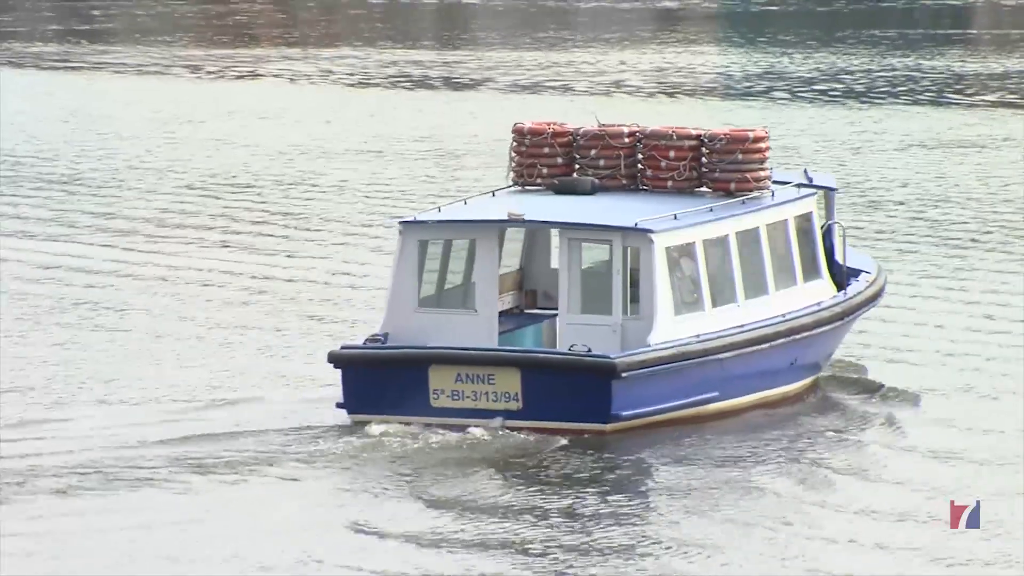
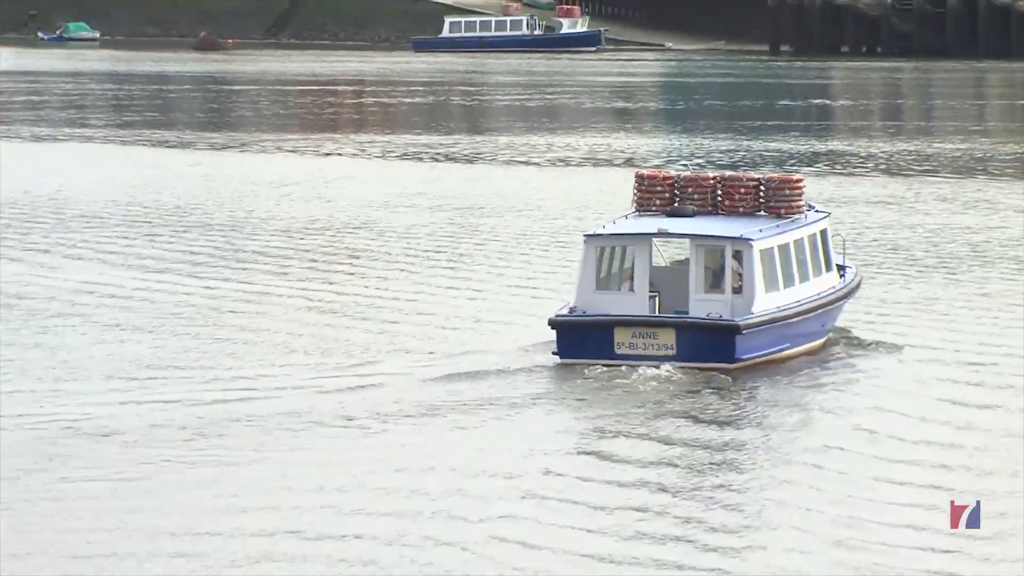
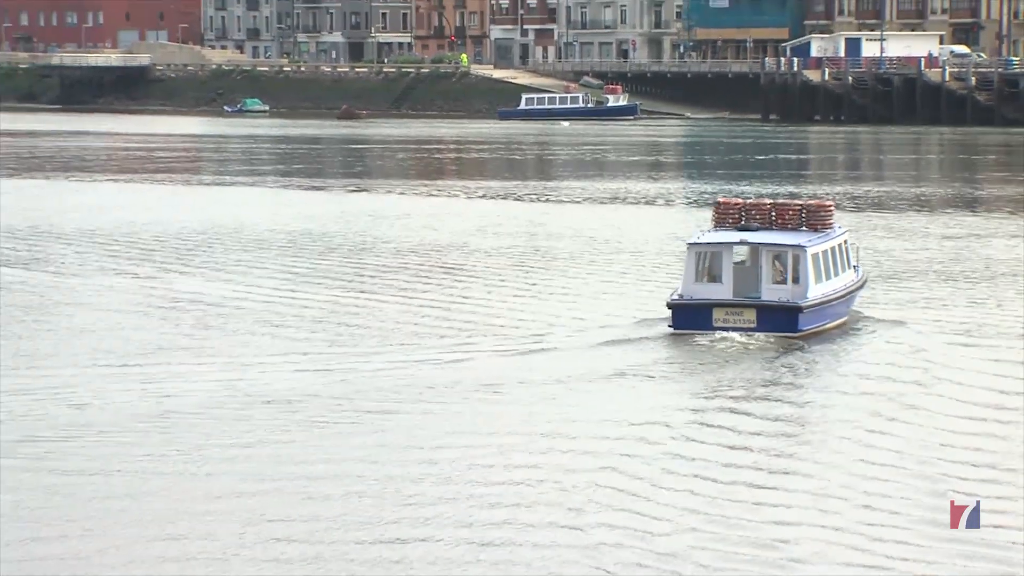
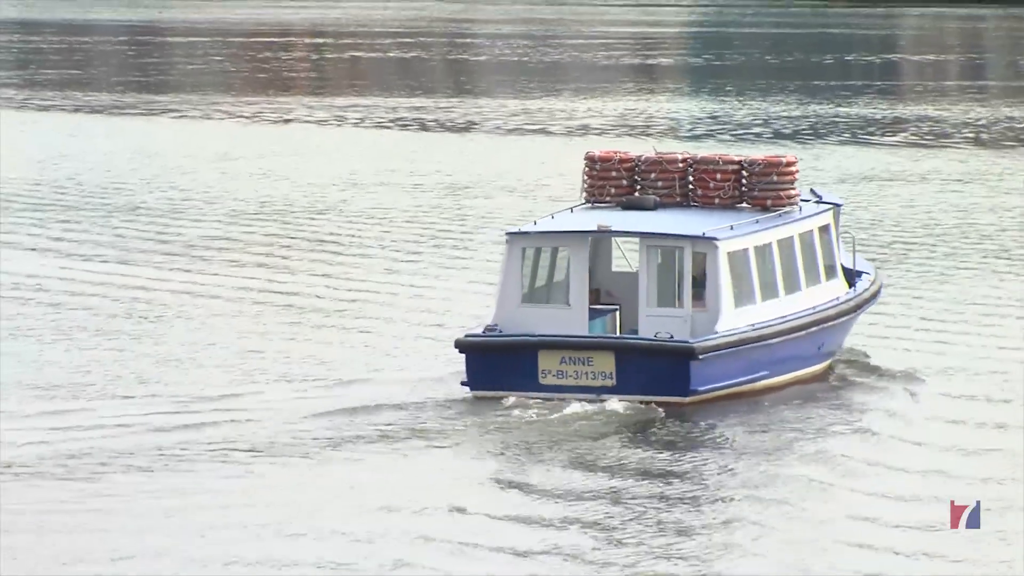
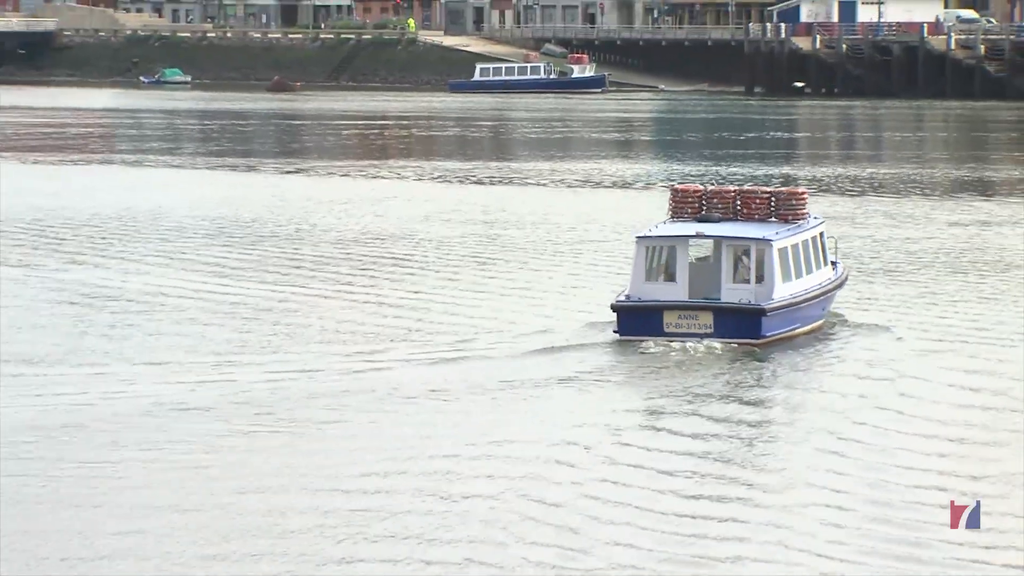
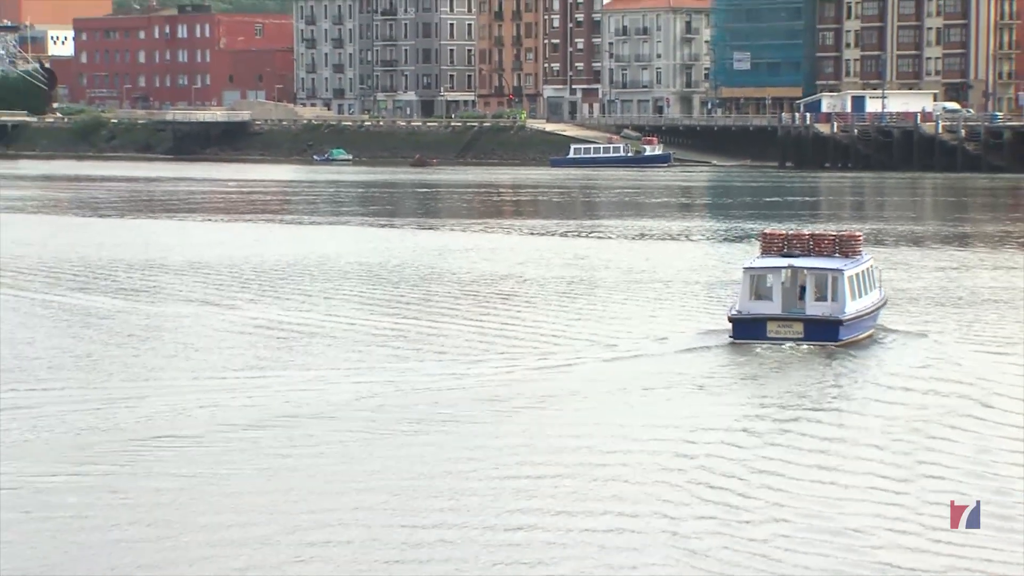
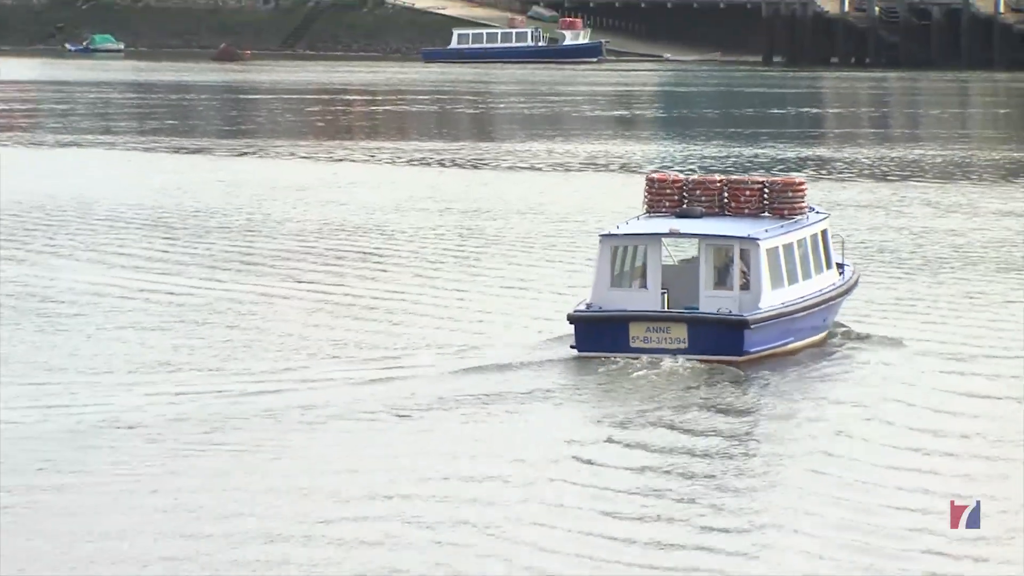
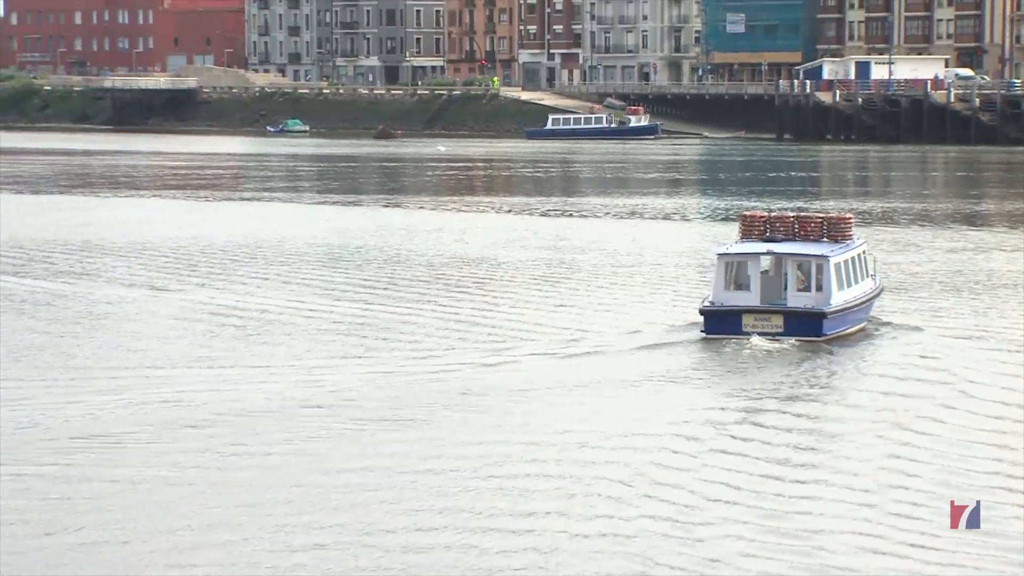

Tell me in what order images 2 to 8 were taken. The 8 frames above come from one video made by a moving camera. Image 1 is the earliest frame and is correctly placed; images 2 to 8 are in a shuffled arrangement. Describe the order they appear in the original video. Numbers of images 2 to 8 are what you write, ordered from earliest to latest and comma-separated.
4, 2, 7, 5, 3, 8, 6
